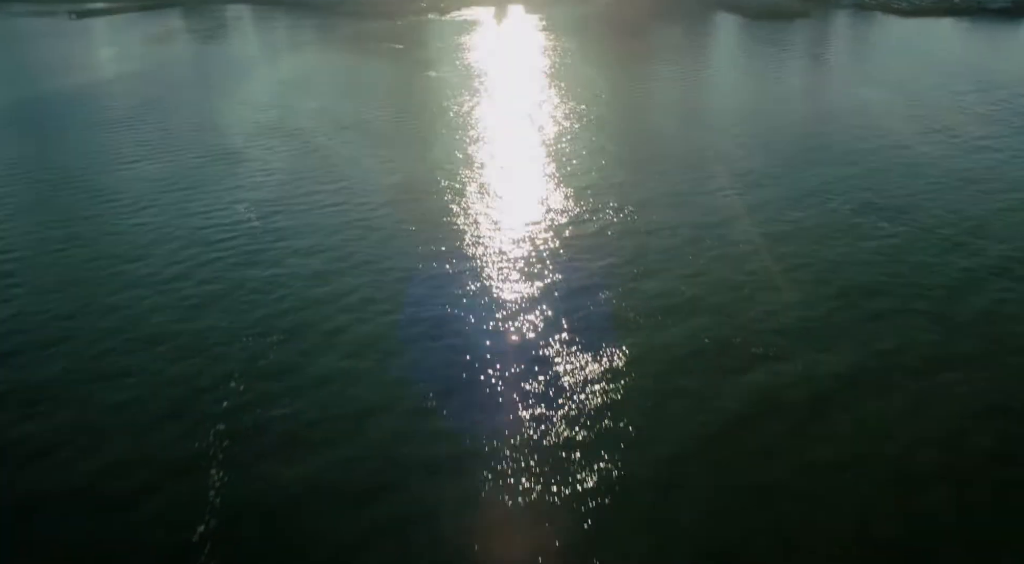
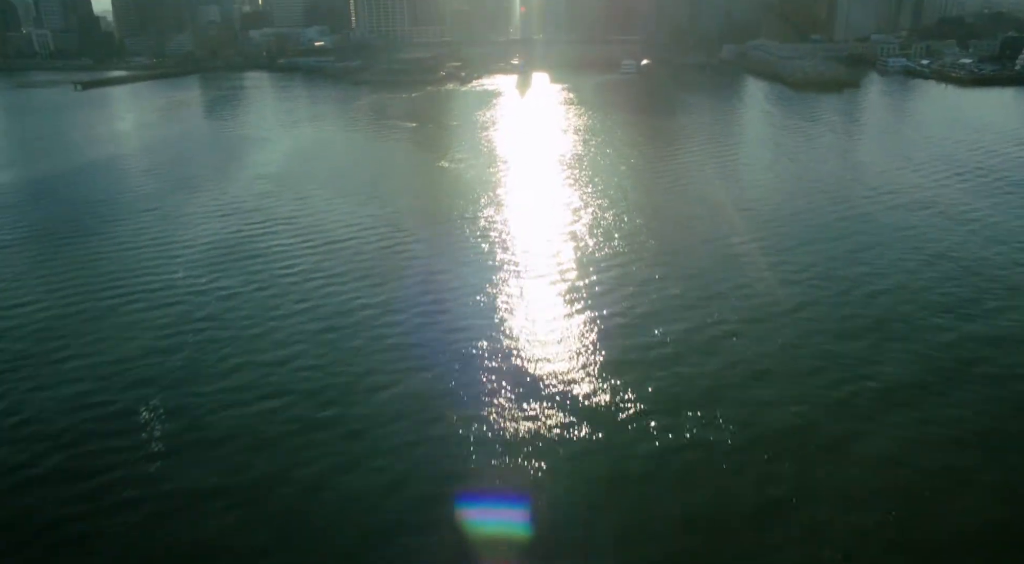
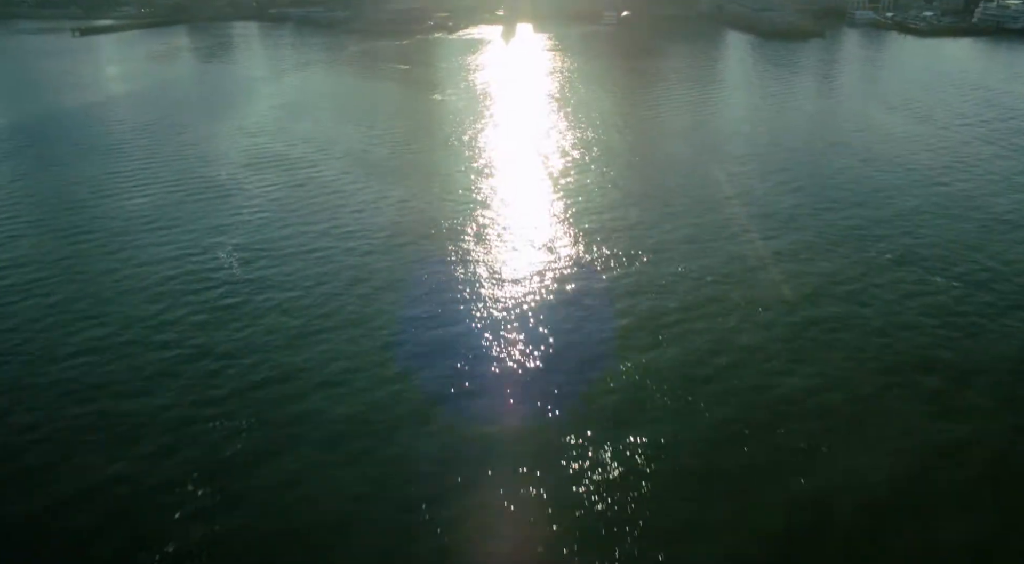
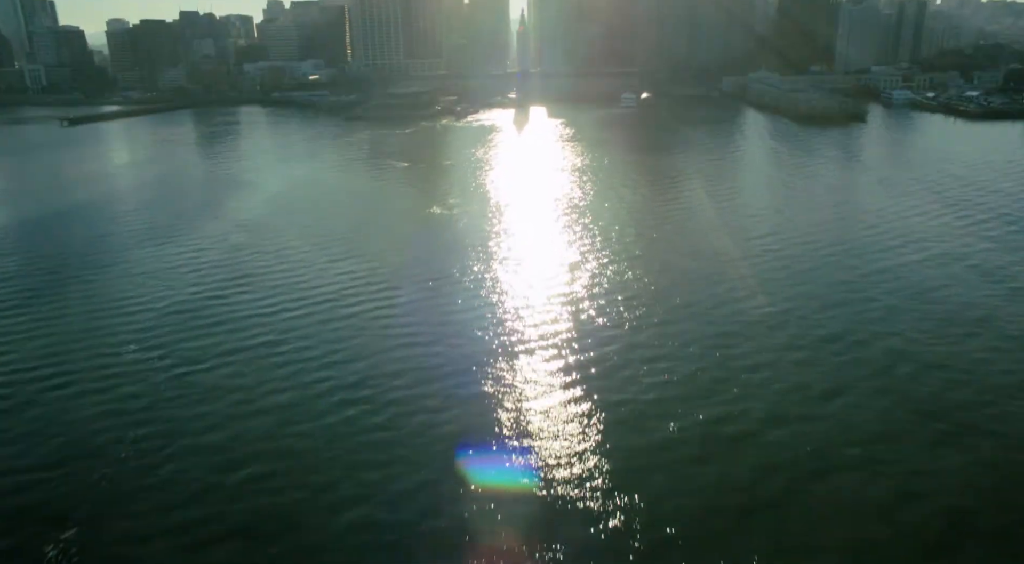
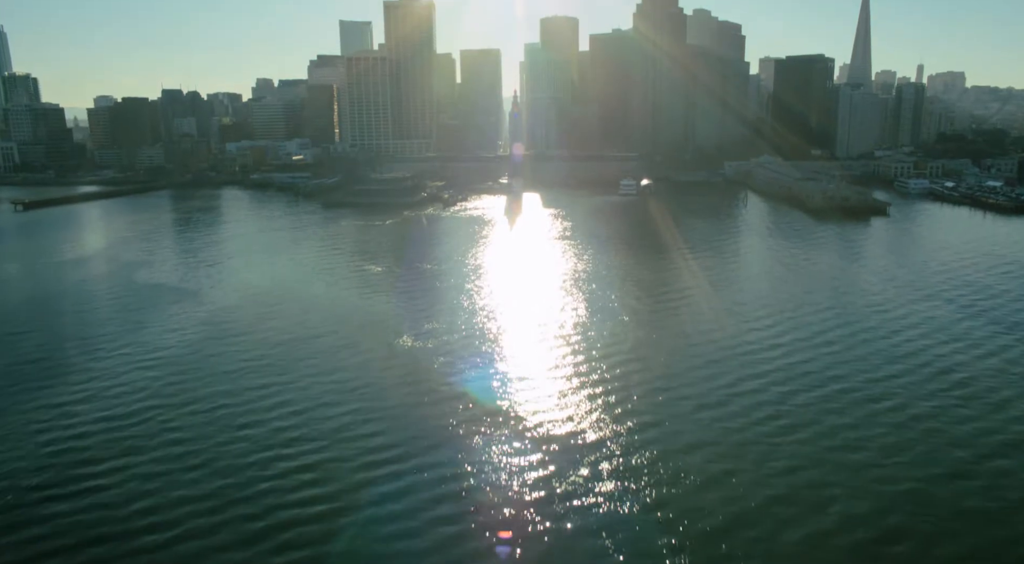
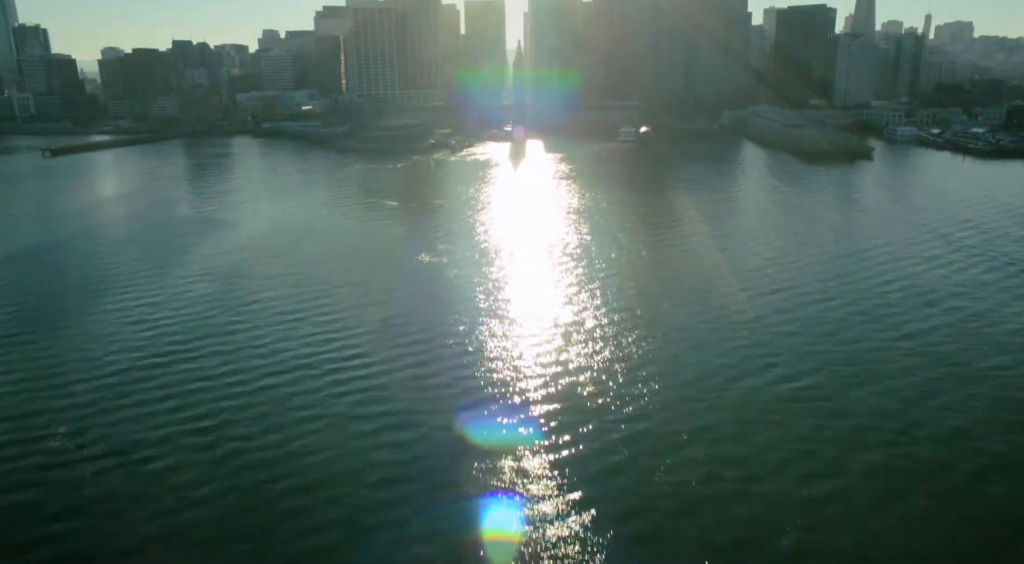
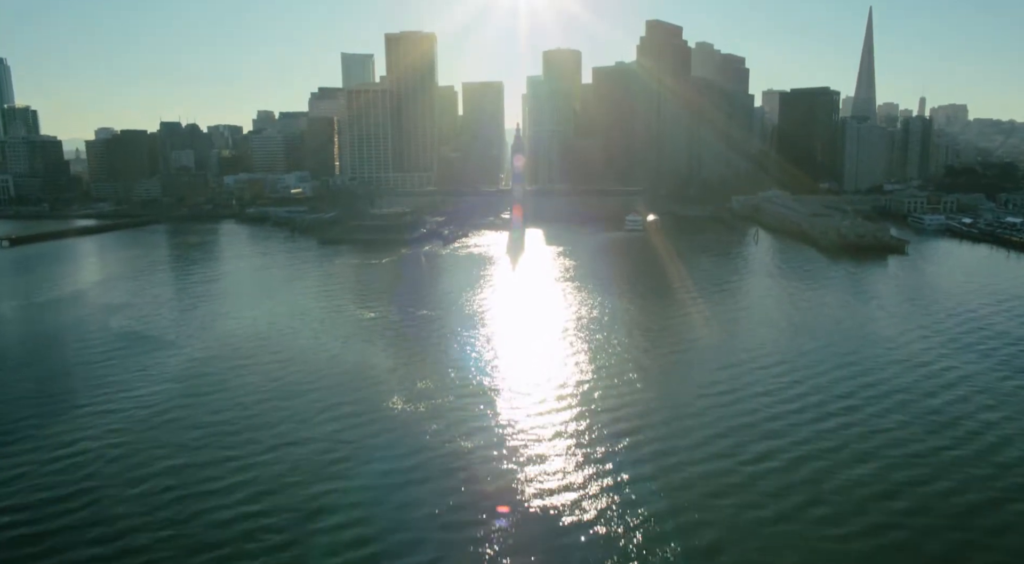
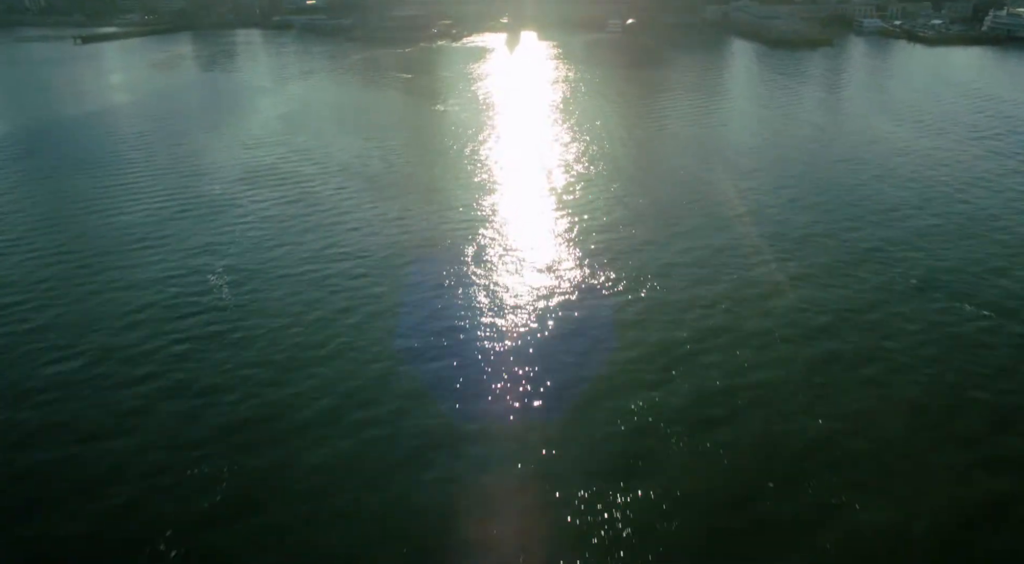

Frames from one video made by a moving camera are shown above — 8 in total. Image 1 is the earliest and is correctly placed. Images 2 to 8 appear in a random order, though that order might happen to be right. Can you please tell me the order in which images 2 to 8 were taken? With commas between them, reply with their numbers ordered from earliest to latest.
3, 8, 2, 4, 6, 5, 7
